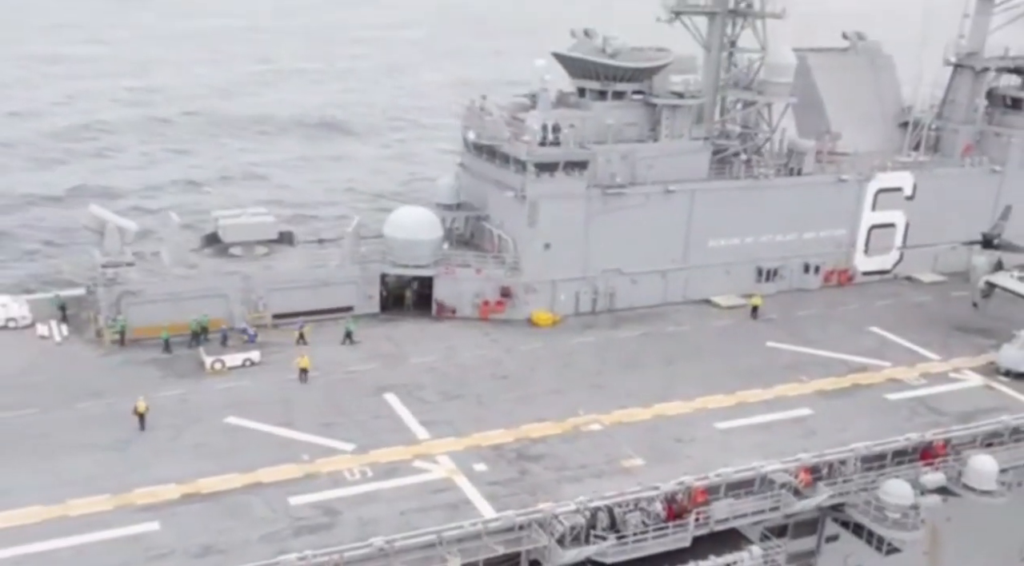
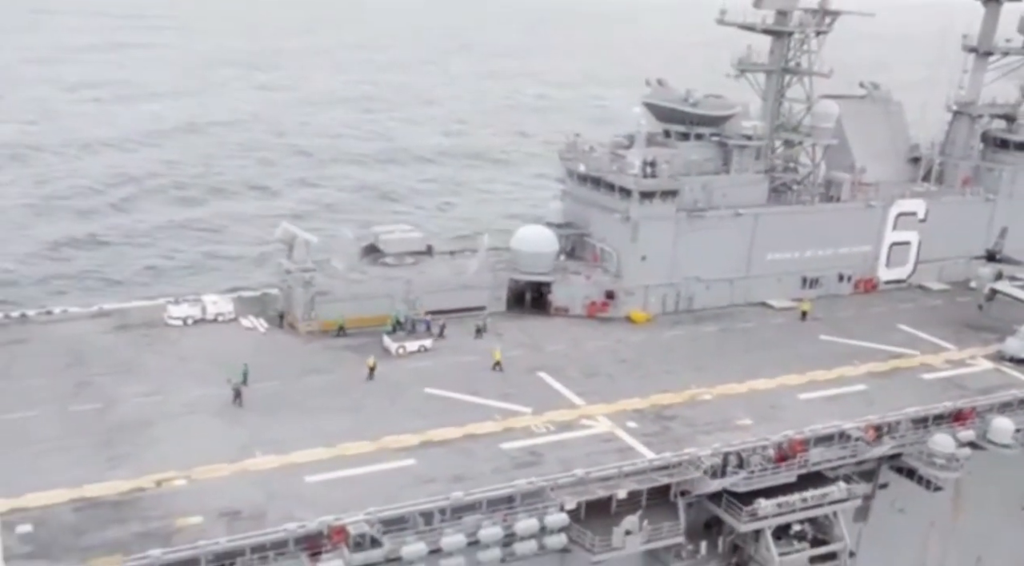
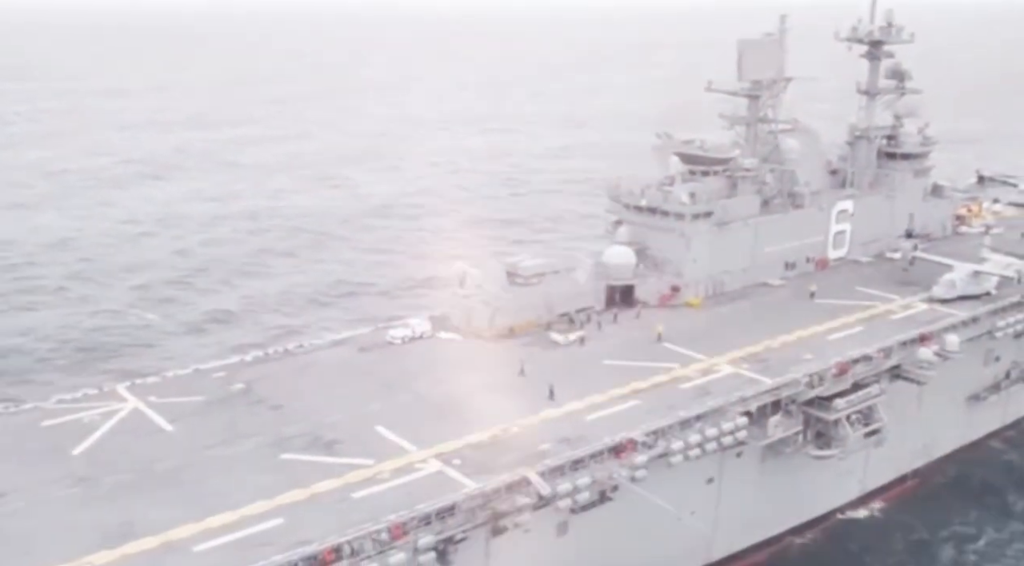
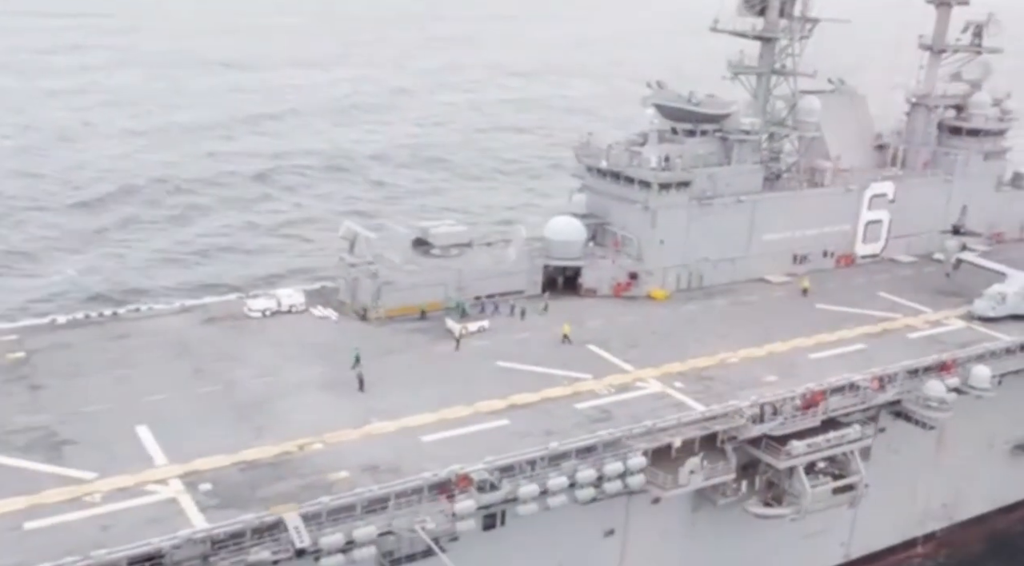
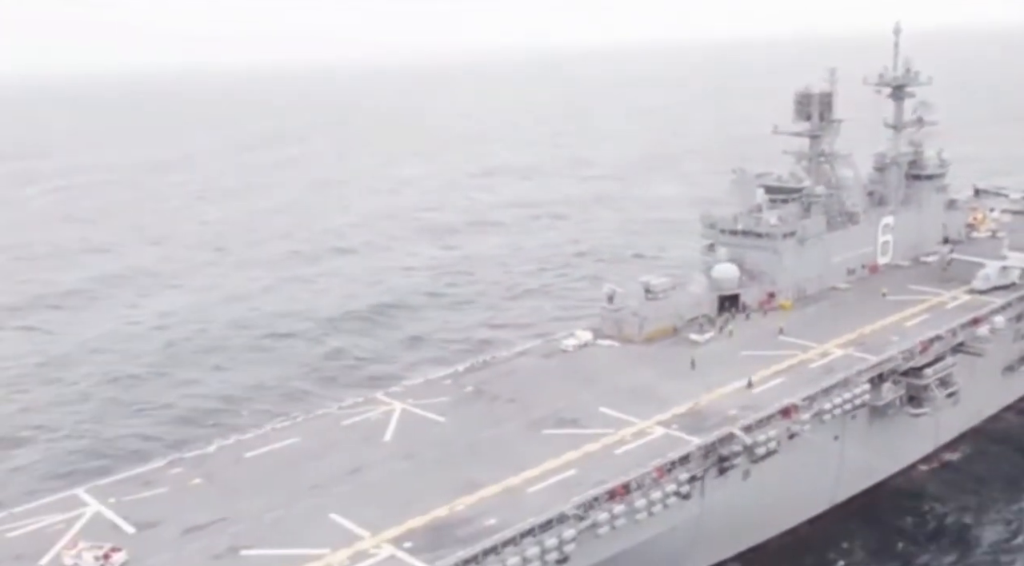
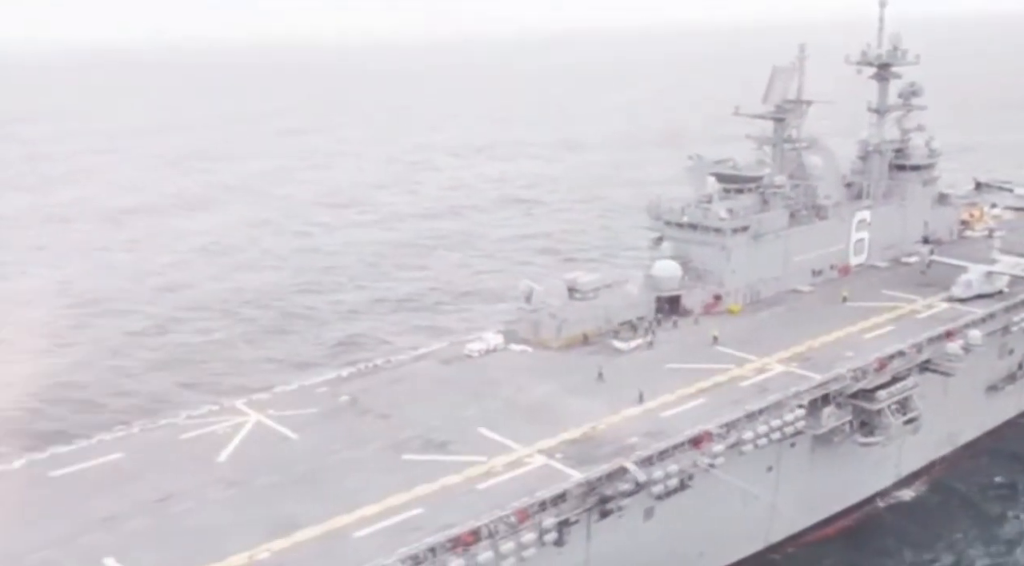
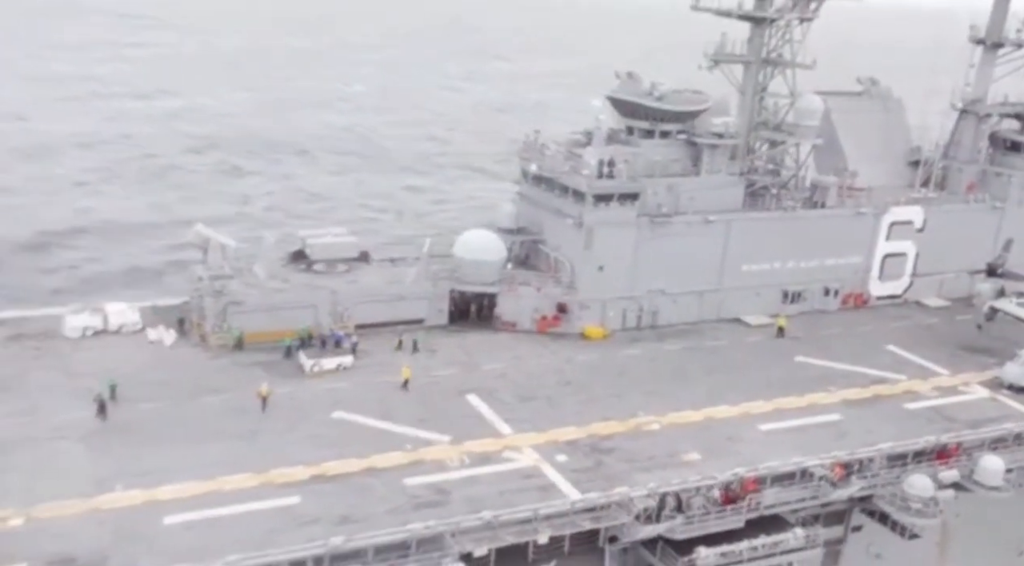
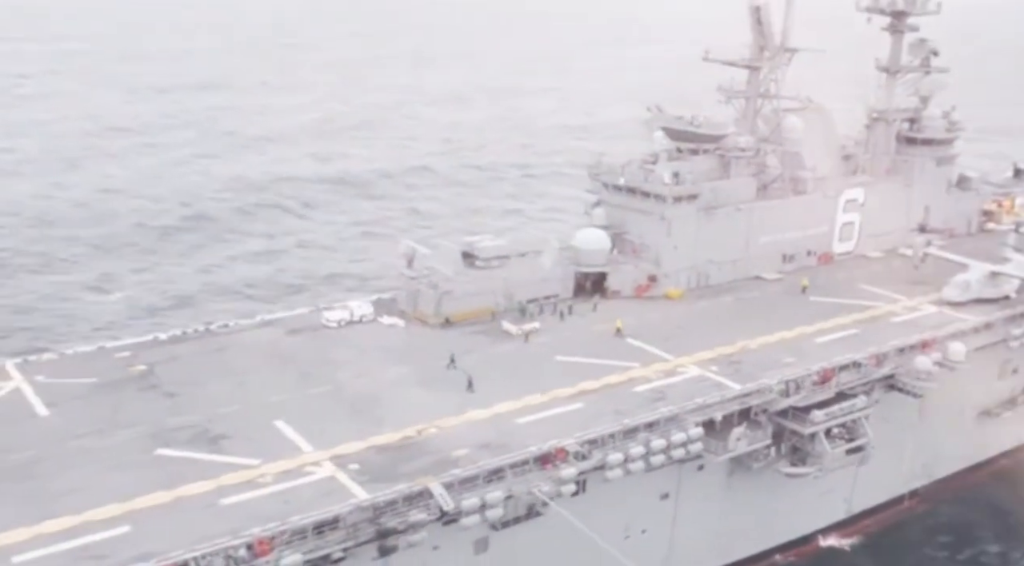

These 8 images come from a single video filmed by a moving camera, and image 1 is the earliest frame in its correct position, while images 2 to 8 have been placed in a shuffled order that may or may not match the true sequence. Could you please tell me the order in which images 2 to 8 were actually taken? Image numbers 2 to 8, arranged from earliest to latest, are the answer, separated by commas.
7, 2, 4, 8, 3, 6, 5
